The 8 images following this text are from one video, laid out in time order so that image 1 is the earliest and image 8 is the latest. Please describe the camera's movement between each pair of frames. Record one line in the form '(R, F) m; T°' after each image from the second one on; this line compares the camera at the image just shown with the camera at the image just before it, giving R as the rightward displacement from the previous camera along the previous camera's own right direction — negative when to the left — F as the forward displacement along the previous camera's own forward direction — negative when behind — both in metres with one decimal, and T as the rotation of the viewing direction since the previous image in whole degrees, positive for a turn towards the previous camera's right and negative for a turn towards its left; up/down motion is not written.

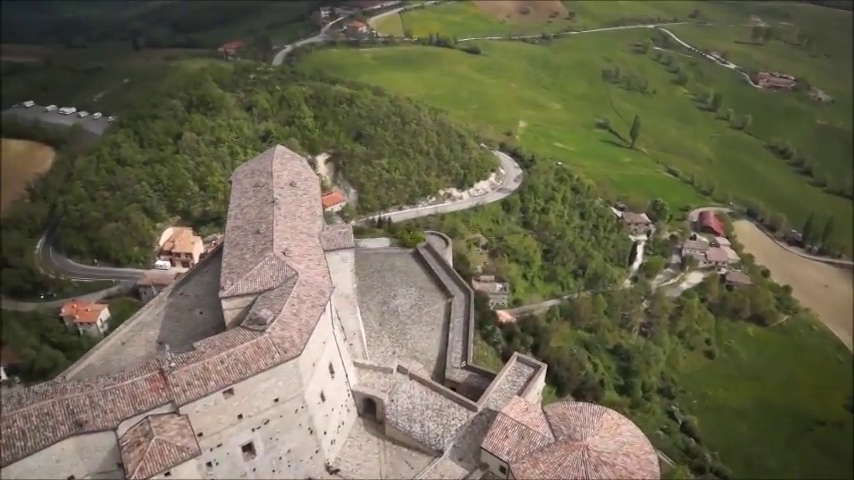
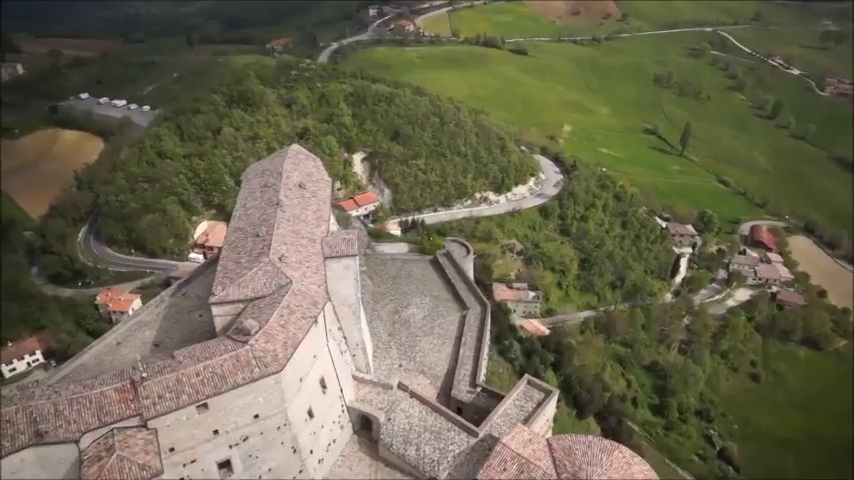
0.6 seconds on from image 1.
(+1.2, +1.2) m; -4°
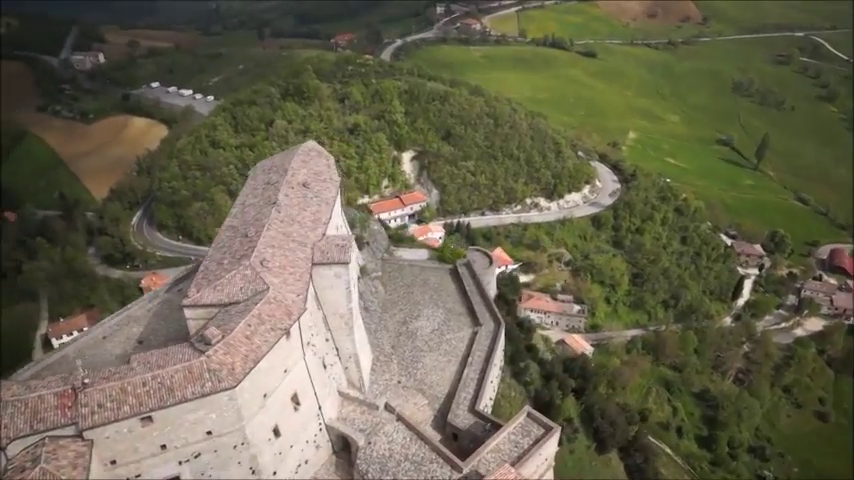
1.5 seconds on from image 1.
(+1.9, +1.7) m; -6°
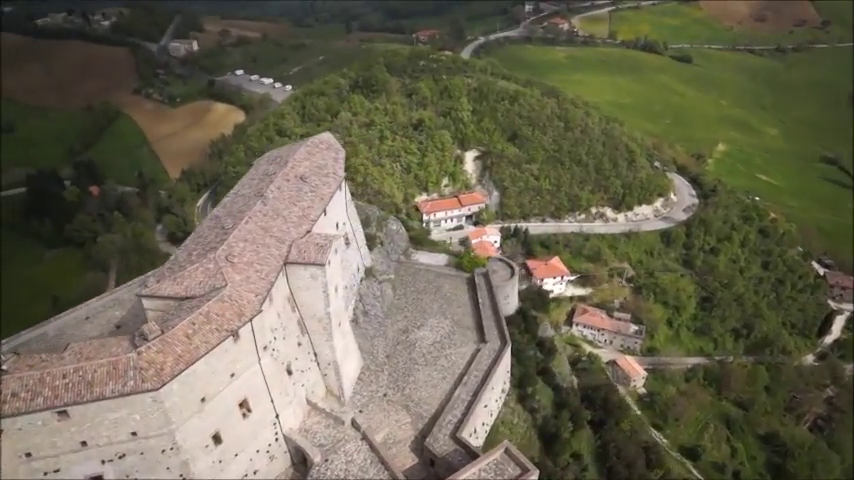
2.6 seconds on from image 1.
(+2.7, +1.8) m; -8°
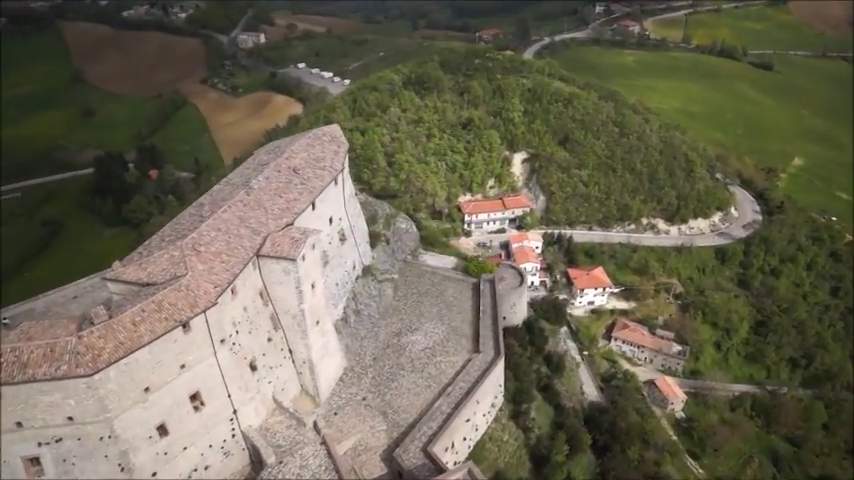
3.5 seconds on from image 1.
(+2.3, +1.1) m; -6°
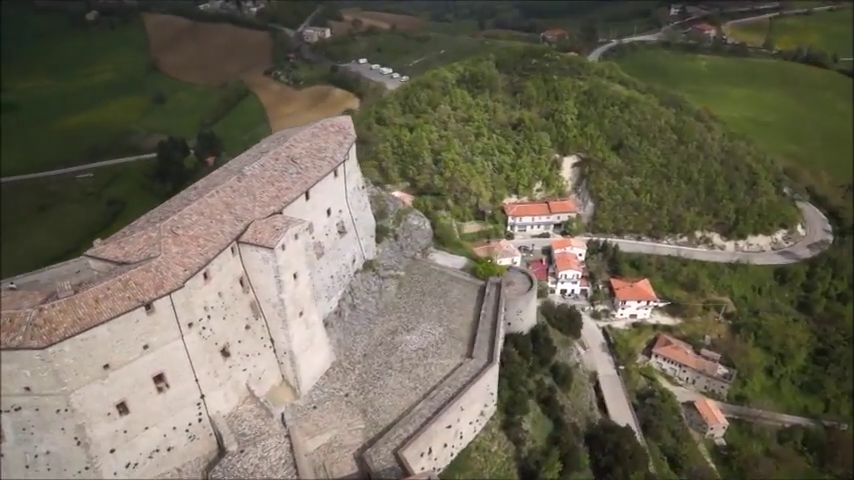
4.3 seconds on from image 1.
(+2.2, +0.7) m; -6°
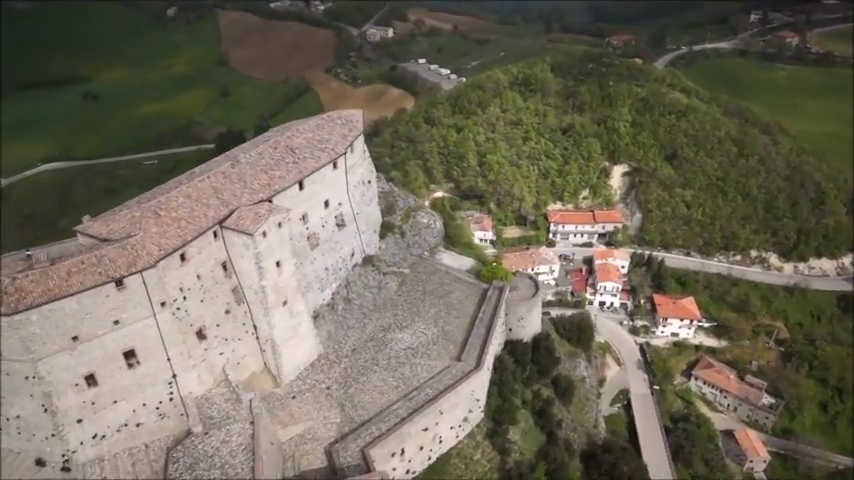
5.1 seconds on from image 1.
(+2.2, +0.5) m; -6°
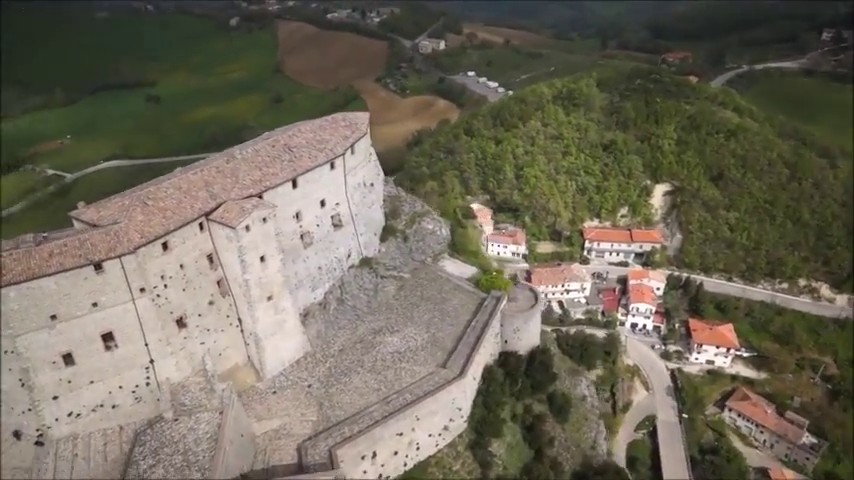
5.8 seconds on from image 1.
(+2.0, +0.3) m; -5°
